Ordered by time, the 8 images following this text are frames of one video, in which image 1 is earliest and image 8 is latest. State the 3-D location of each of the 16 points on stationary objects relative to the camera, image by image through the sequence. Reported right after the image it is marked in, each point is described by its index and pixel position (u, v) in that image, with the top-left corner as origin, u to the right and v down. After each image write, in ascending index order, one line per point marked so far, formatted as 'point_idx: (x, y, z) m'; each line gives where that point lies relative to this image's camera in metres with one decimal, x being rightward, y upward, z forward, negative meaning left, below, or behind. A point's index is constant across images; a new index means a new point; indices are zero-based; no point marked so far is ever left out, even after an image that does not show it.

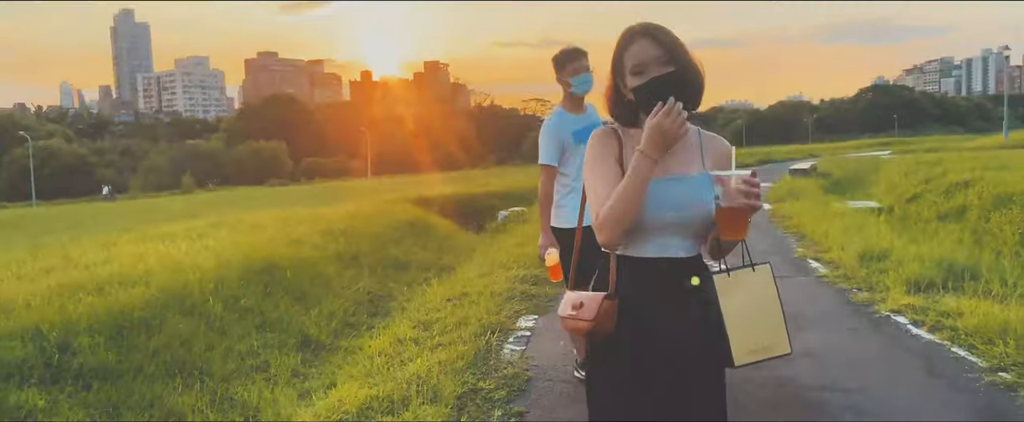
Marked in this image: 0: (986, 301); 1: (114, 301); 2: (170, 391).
0: (+3.2, -0.6, +5.3) m
1: (-2.7, -0.6, +5.2) m
2: (-2.0, -1.0, +4.5) m
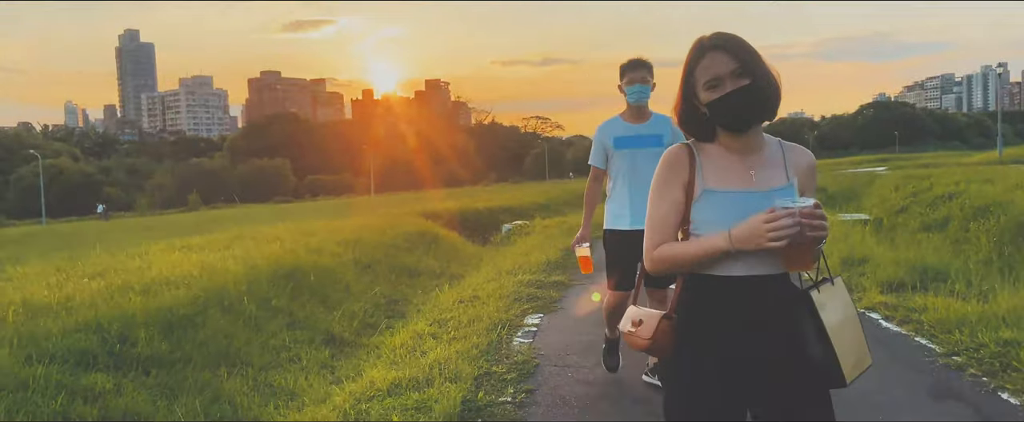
0: (+3.3, -0.7, +5.9) m
1: (-2.6, -0.7, +5.8) m
2: (-1.9, -1.1, +5.0) m
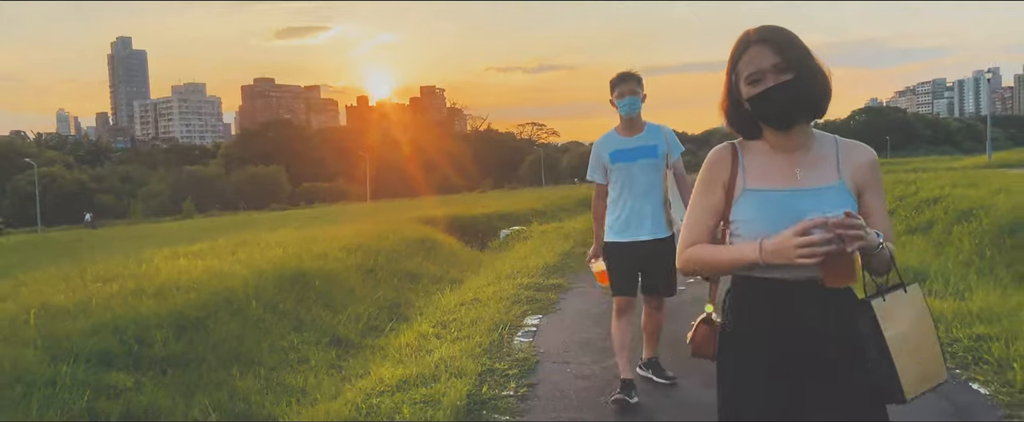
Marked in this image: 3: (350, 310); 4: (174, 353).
0: (+3.3, -0.7, +6.2) m
1: (-2.6, -0.7, +6.0) m
2: (-1.9, -1.1, +5.2) m
3: (-1.6, -0.9, +7.5) m
4: (-2.3, -1.0, +5.3) m
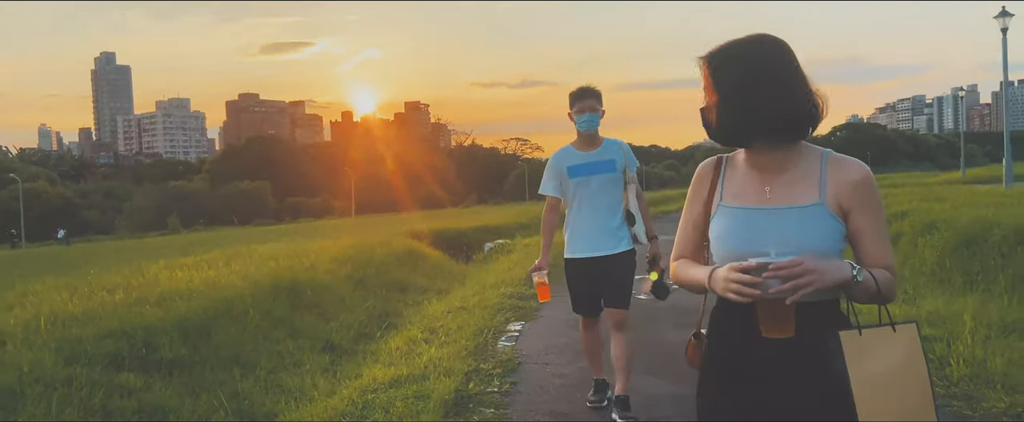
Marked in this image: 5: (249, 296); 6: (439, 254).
0: (+3.2, -0.8, +6.6) m
1: (-2.7, -0.8, +6.4) m
2: (-2.0, -1.2, +5.6) m
3: (-1.7, -1.1, +7.9) m
4: (-2.4, -1.1, +5.7) m
5: (-2.5, -0.8, +7.6) m
6: (-1.3, -0.8, +13.8) m
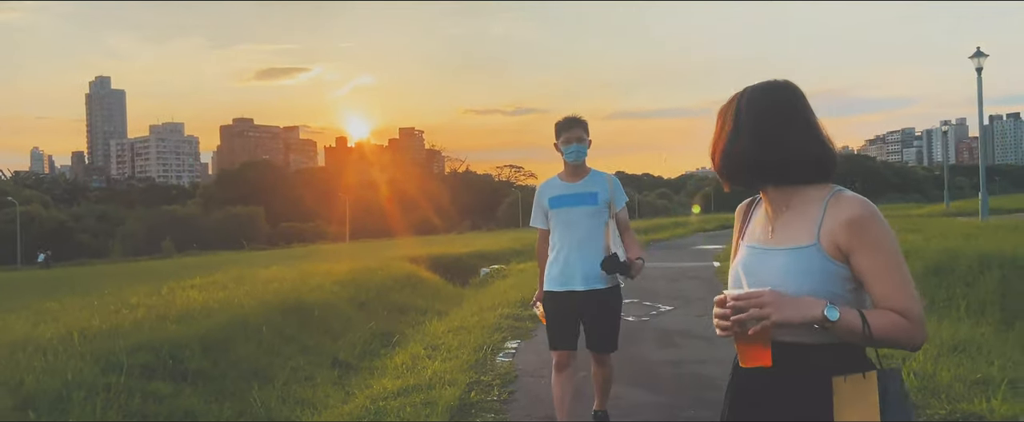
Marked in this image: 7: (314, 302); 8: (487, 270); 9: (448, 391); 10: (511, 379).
0: (+3.1, -1.0, +7.2) m
1: (-2.8, -1.1, +6.9) m
2: (-2.0, -1.4, +6.1) m
3: (-1.8, -1.3, +8.4) m
4: (-2.4, -1.2, +6.2) m
5: (-2.6, -1.1, +8.1) m
6: (-1.4, -1.2, +14.3) m
7: (-2.3, -1.1, +9.2) m
8: (-0.5, -1.3, +16.5) m
9: (-0.4, -1.2, +5.4) m
10: (0.0, -1.3, +5.8) m
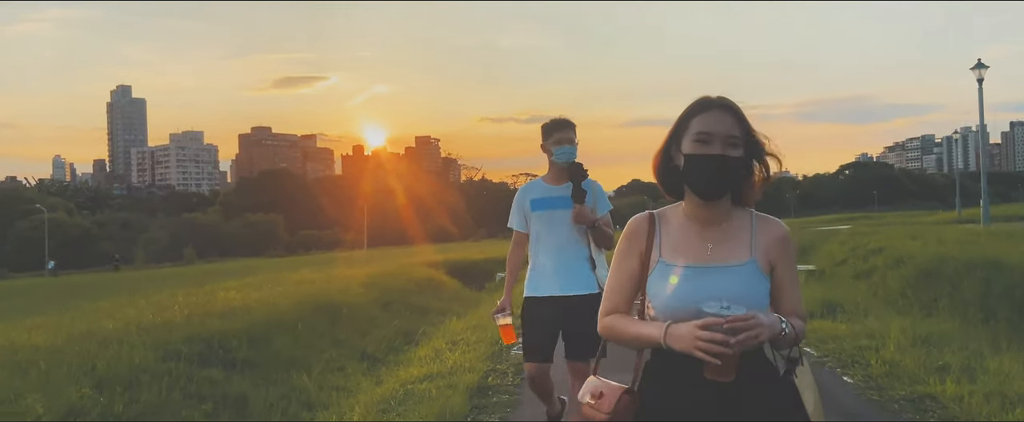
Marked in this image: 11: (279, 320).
0: (+3.3, -1.1, +7.8) m
1: (-2.6, -1.1, +7.6) m
2: (-1.9, -1.4, +6.8) m
3: (-1.6, -1.4, +9.1) m
4: (-2.3, -1.3, +6.9) m
5: (-2.4, -1.2, +8.8) m
6: (-1.1, -1.4, +15.0) m
7: (-2.2, -1.2, +9.9) m
8: (-0.2, -1.4, +17.2) m
9: (-0.3, -1.3, +6.1) m
10: (+0.1, -1.3, +6.5) m
11: (-2.5, -1.2, +8.3) m
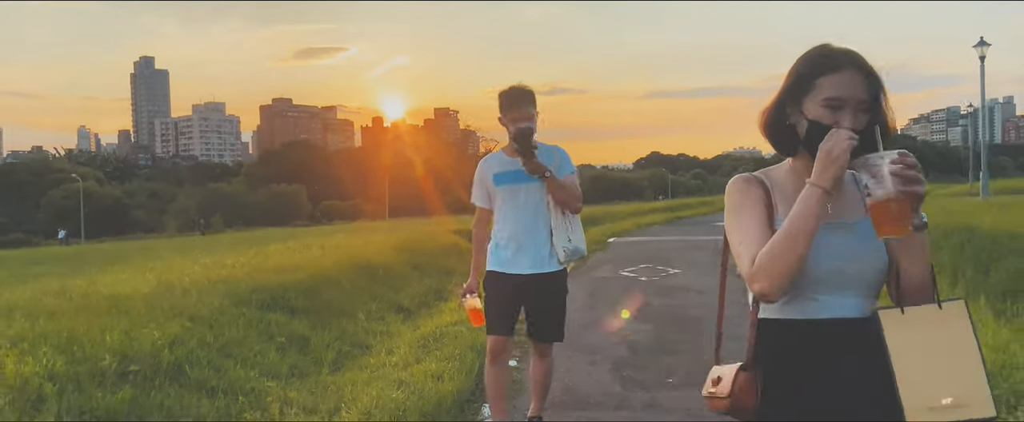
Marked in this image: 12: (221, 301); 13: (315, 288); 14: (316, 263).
0: (+3.5, -0.8, +8.8) m
1: (-2.4, -0.8, +8.7) m
2: (-1.7, -1.1, +7.9) m
3: (-1.4, -1.0, +10.2) m
4: (-2.1, -1.0, +8.0) m
5: (-2.2, -0.8, +10.0) m
6: (-0.7, -0.8, +16.1) m
7: (-1.9, -0.7, +11.0) m
8: (+0.2, -0.7, +18.3) m
9: (-0.2, -1.0, +7.1) m
10: (+0.3, -1.0, +7.6) m
11: (-2.3, -0.8, +9.4) m
12: (-2.8, -0.8, +7.4) m
13: (-2.2, -0.9, +8.8) m
14: (-2.6, -0.7, +10.3) m
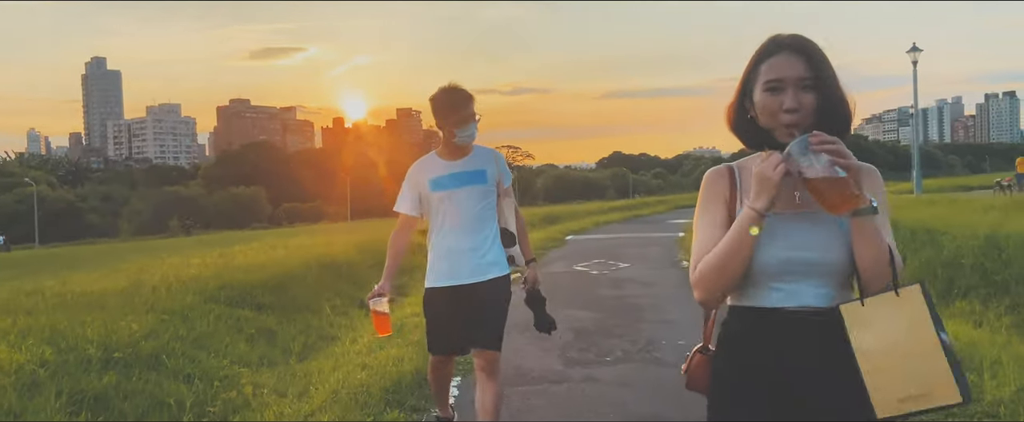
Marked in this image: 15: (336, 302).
0: (+3.0, -0.7, +9.5) m
1: (-2.9, -0.8, +9.1) m
2: (-2.2, -1.1, +8.3) m
3: (-1.9, -1.0, +10.7) m
4: (-2.6, -1.0, +8.4) m
5: (-2.8, -0.8, +10.4) m
6: (-1.6, -0.8, +16.5) m
7: (-2.5, -0.7, +11.5) m
8: (-0.7, -0.7, +18.8) m
9: (-0.6, -1.0, +7.7) m
10: (-0.2, -1.0, +8.1) m
11: (-2.8, -0.8, +9.9) m
12: (-3.2, -0.8, +7.8) m
13: (-2.7, -0.9, +9.2) m
14: (-3.1, -0.7, +10.7) m
15: (-2.1, -1.1, +9.4) m
